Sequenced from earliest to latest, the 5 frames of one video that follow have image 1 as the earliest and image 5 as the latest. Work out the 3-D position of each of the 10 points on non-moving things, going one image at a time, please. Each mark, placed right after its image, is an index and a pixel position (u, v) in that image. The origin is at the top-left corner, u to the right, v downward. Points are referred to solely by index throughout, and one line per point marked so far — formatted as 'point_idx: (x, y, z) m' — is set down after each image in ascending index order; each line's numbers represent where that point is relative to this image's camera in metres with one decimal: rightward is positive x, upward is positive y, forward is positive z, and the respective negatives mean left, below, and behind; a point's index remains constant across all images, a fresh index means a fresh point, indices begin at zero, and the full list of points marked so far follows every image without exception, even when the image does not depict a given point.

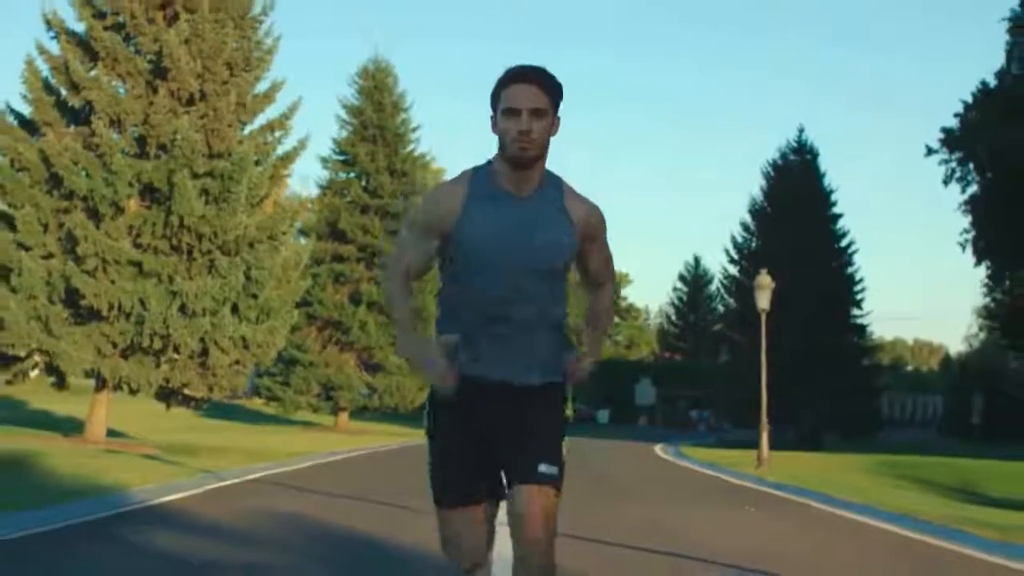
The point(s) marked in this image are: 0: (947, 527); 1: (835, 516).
0: (+4.5, -2.4, +15.4) m
1: (+3.5, -2.5, +16.1) m
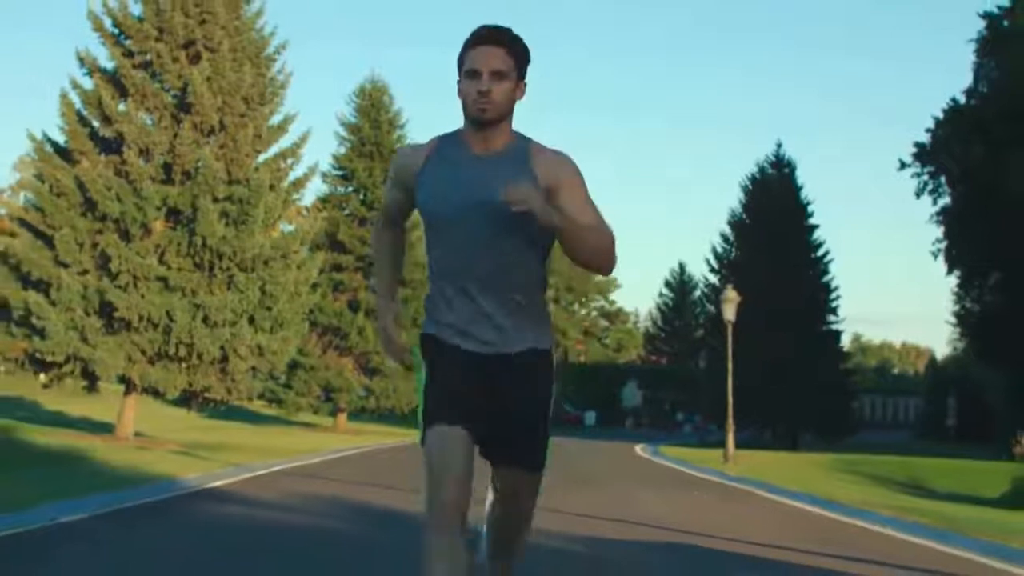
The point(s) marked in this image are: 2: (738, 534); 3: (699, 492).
0: (+4.4, -2.6, +17.4) m
1: (+3.4, -2.7, +18.1) m
2: (+2.3, -2.4, +14.3) m
3: (+2.5, -2.7, +19.6) m
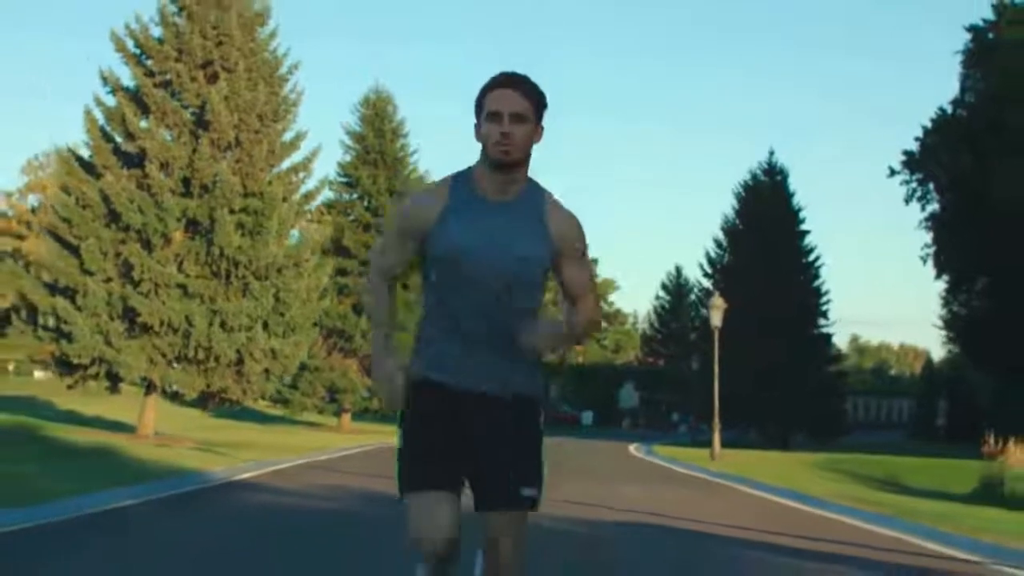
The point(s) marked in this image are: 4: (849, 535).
0: (+4.4, -2.7, +18.6) m
1: (+3.4, -2.8, +19.3) m
2: (+2.2, -2.5, +15.5) m
3: (+2.5, -2.8, +20.8) m
4: (+3.3, -2.4, +14.6) m
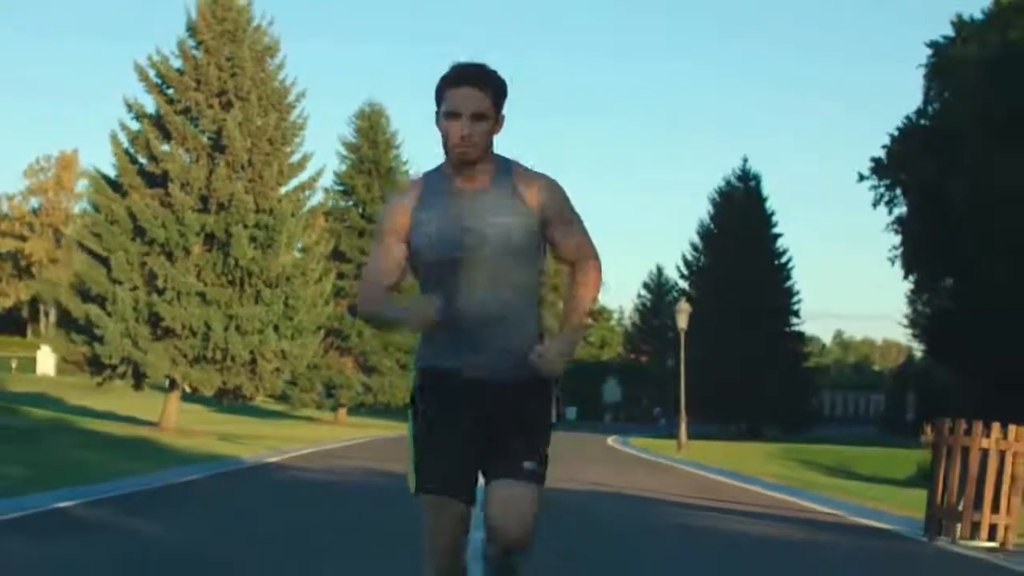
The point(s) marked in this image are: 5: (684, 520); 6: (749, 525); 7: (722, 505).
0: (+4.2, -2.9, +21.1) m
1: (+3.2, -2.9, +21.8) m
2: (+2.1, -2.6, +17.9) m
3: (+2.3, -2.9, +23.2) m
4: (+3.2, -2.5, +17.0) m
5: (+1.7, -2.3, +14.2) m
6: (+2.2, -2.2, +13.8) m
7: (+2.3, -2.4, +16.2) m
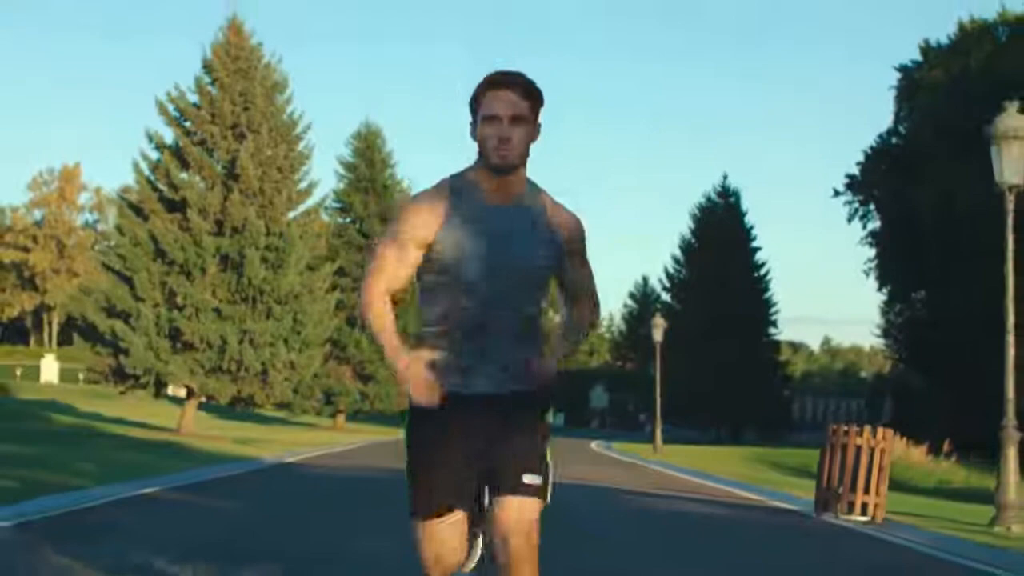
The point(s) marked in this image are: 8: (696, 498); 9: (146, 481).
0: (+4.0, -3.1, +23.3) m
1: (+3.0, -3.2, +23.9) m
2: (+1.9, -2.9, +20.1) m
3: (+2.1, -3.2, +25.4) m
4: (+3.0, -2.8, +19.2) m
5: (+1.5, -2.5, +16.4) m
6: (+2.1, -2.5, +16.0) m
7: (+2.1, -2.7, +18.4) m
8: (+2.4, -2.7, +18.6) m
9: (-4.7, -2.4, +18.3) m
